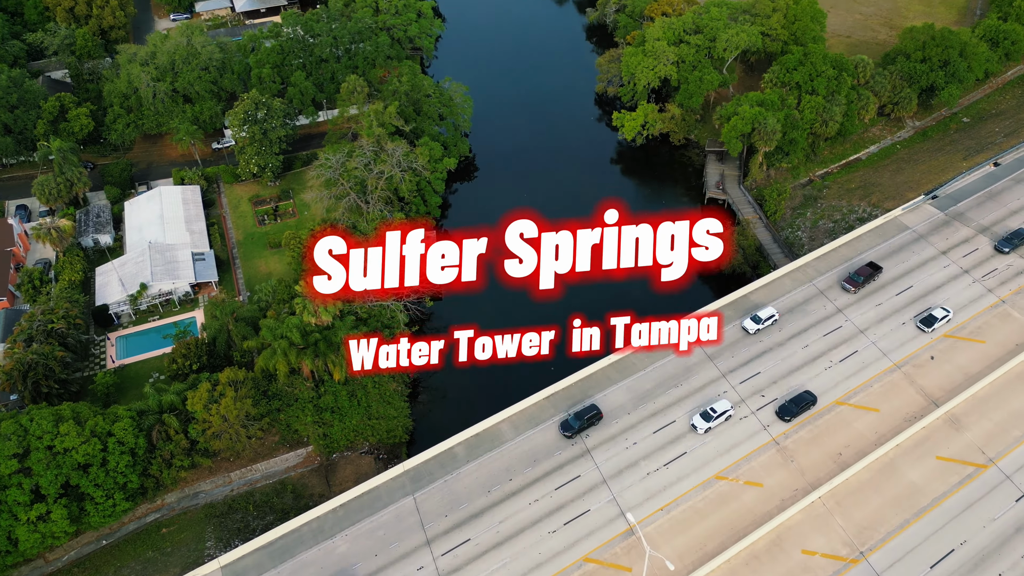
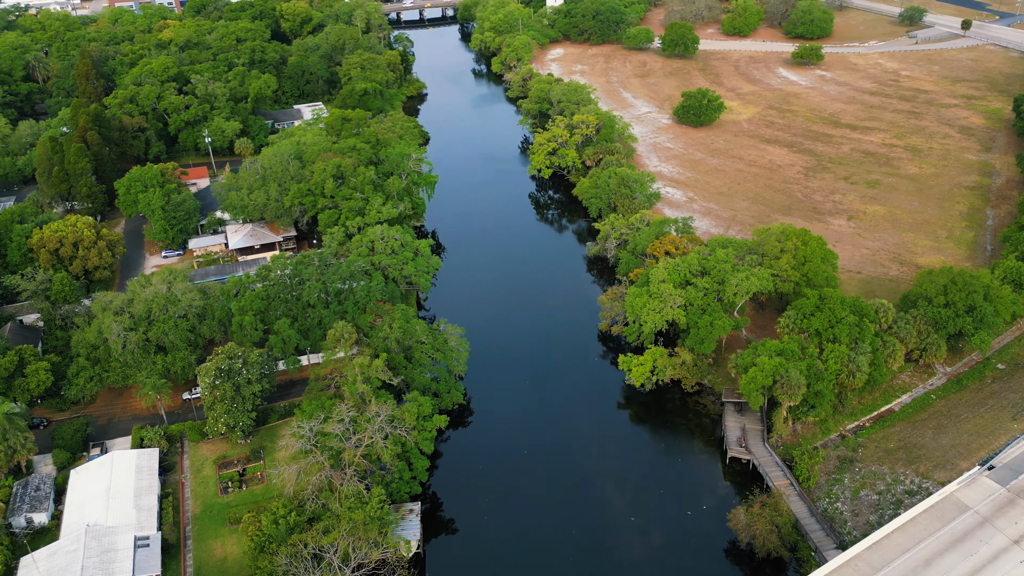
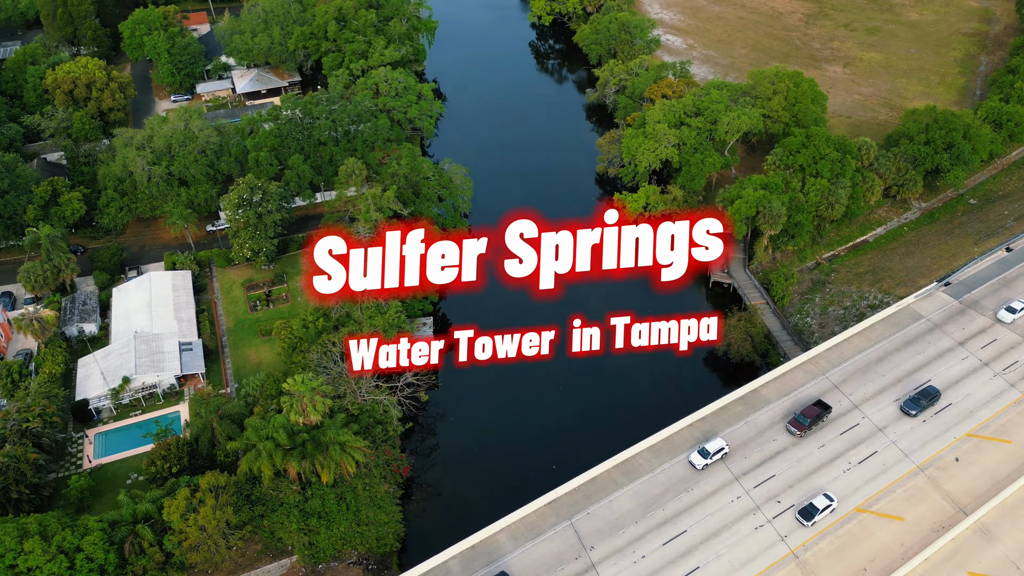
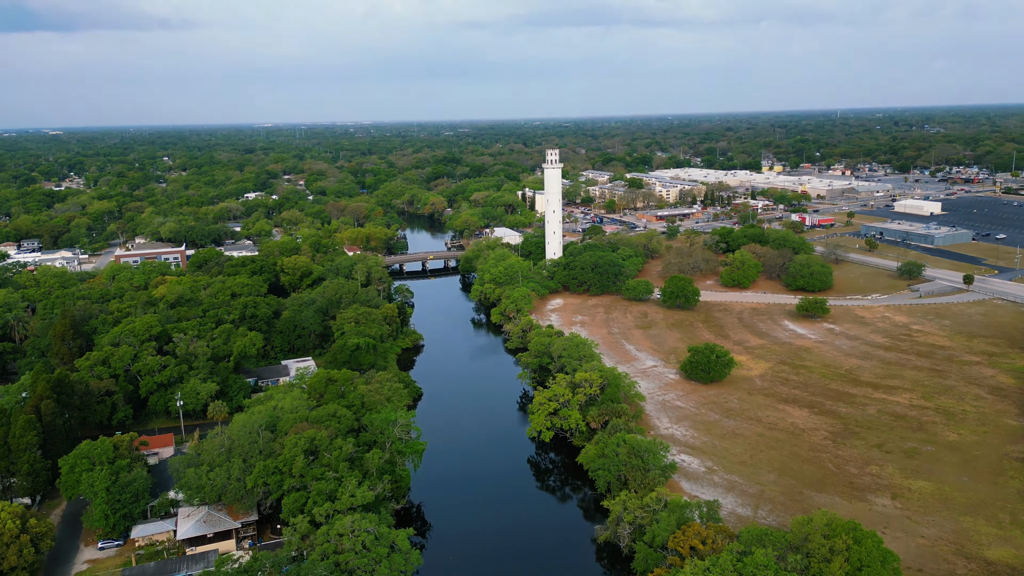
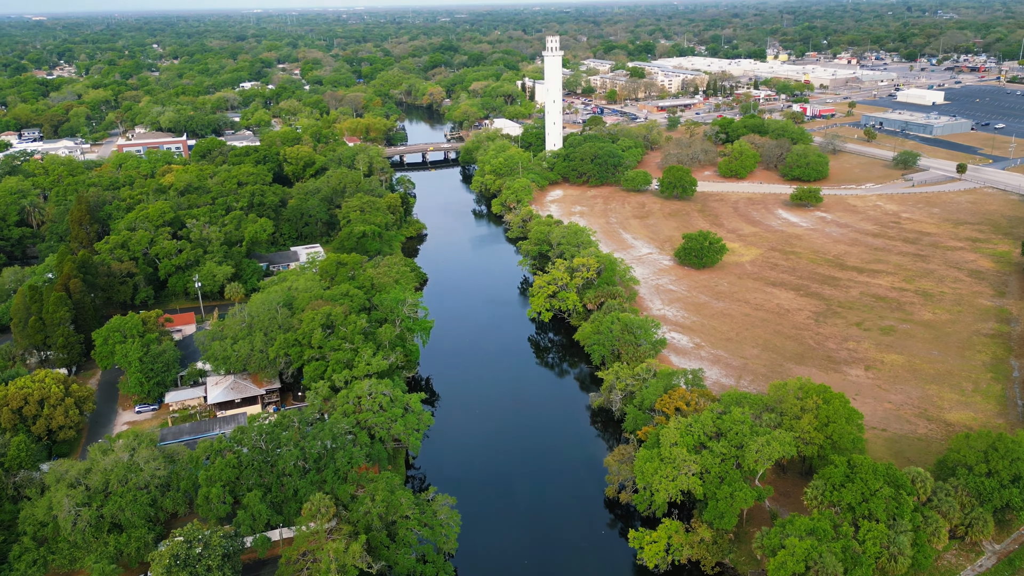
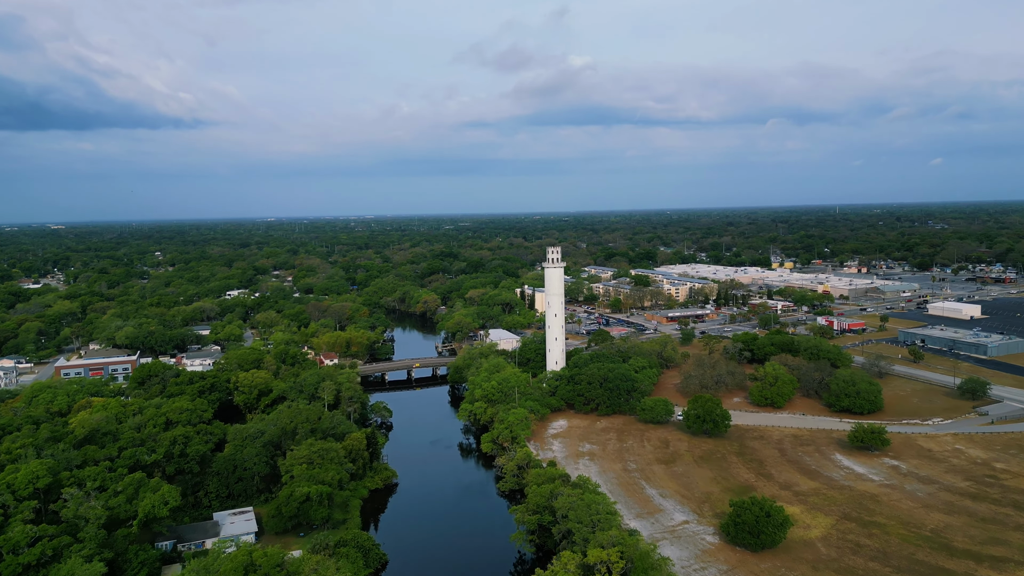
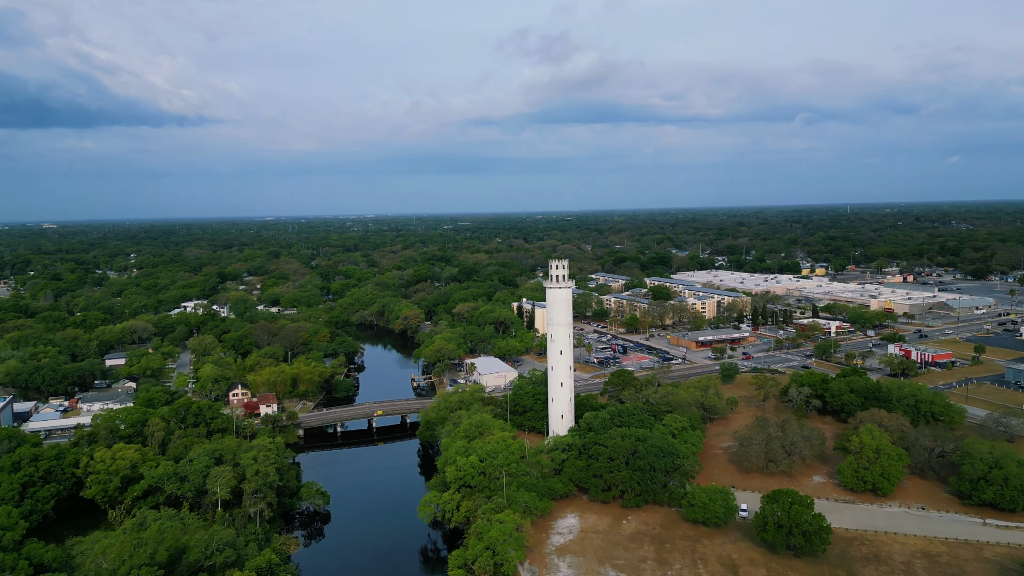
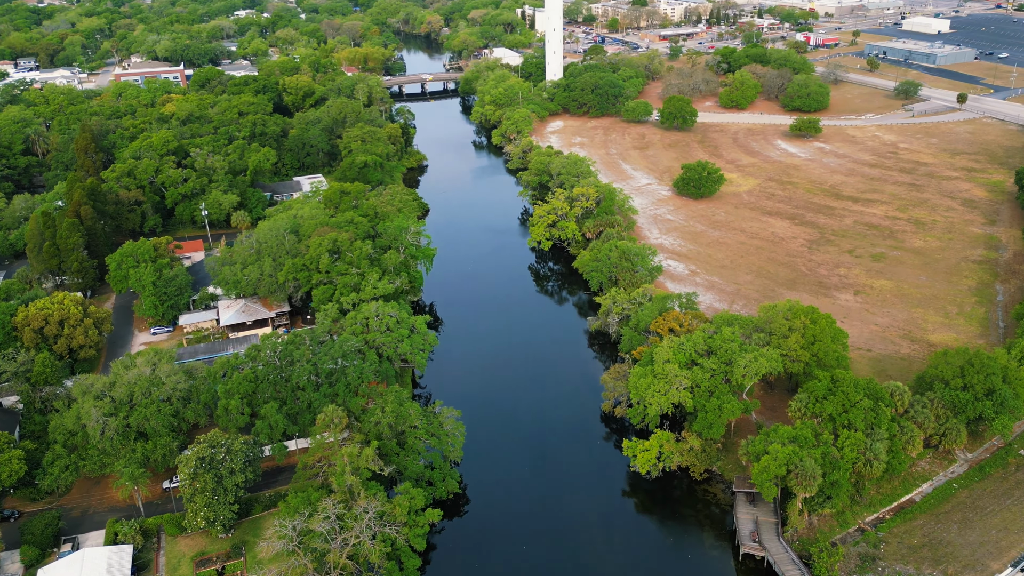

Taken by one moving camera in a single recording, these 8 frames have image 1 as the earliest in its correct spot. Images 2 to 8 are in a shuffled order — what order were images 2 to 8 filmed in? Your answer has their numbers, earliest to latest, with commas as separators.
3, 2, 8, 5, 4, 6, 7
